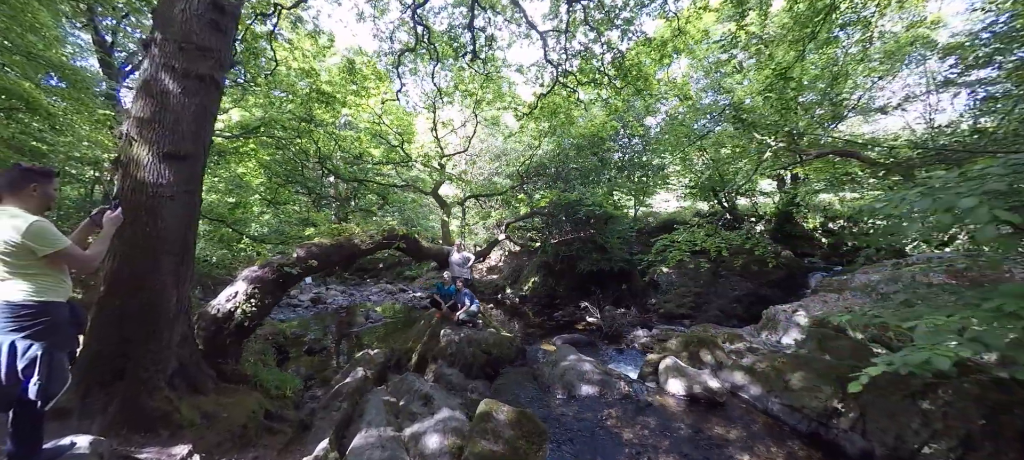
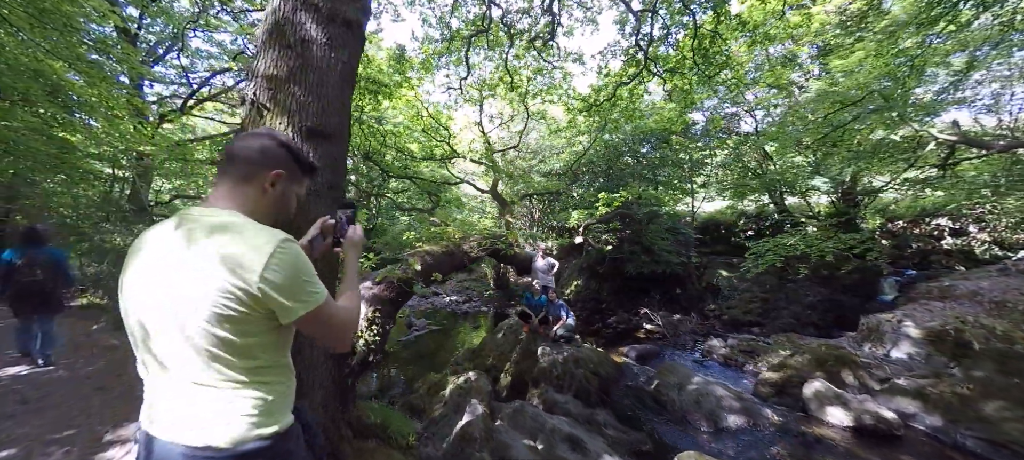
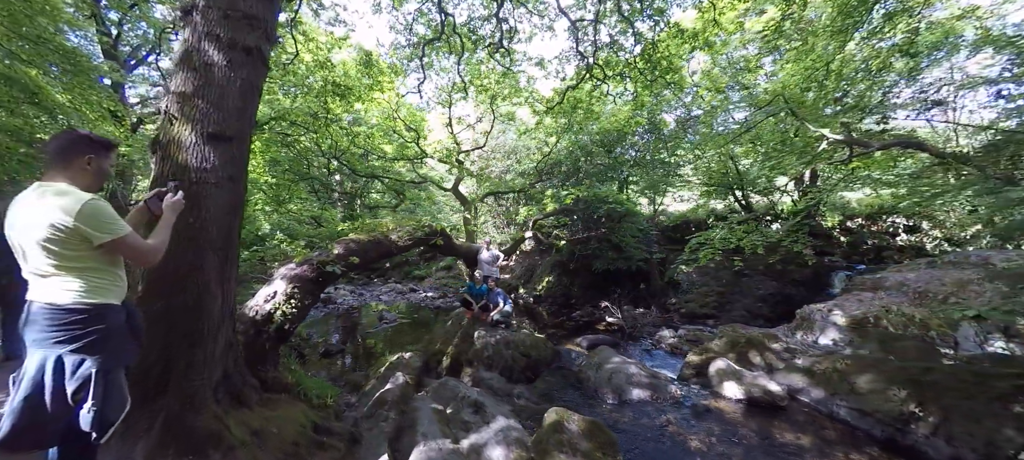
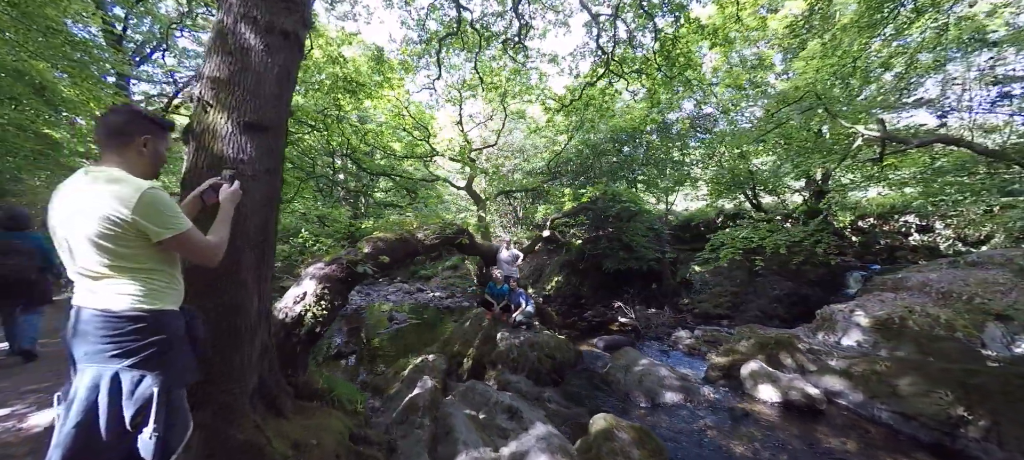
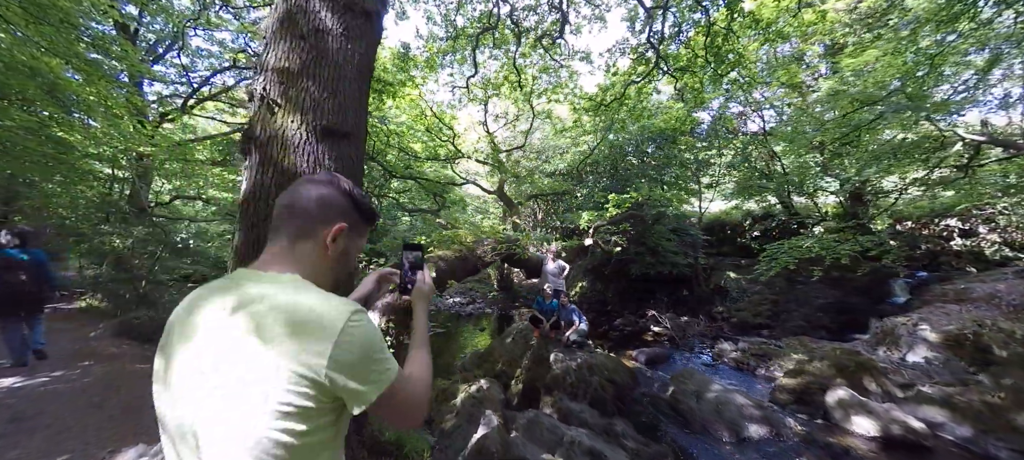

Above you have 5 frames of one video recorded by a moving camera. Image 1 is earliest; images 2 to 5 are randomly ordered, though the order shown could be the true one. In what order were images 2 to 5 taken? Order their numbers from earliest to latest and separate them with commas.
3, 4, 2, 5
